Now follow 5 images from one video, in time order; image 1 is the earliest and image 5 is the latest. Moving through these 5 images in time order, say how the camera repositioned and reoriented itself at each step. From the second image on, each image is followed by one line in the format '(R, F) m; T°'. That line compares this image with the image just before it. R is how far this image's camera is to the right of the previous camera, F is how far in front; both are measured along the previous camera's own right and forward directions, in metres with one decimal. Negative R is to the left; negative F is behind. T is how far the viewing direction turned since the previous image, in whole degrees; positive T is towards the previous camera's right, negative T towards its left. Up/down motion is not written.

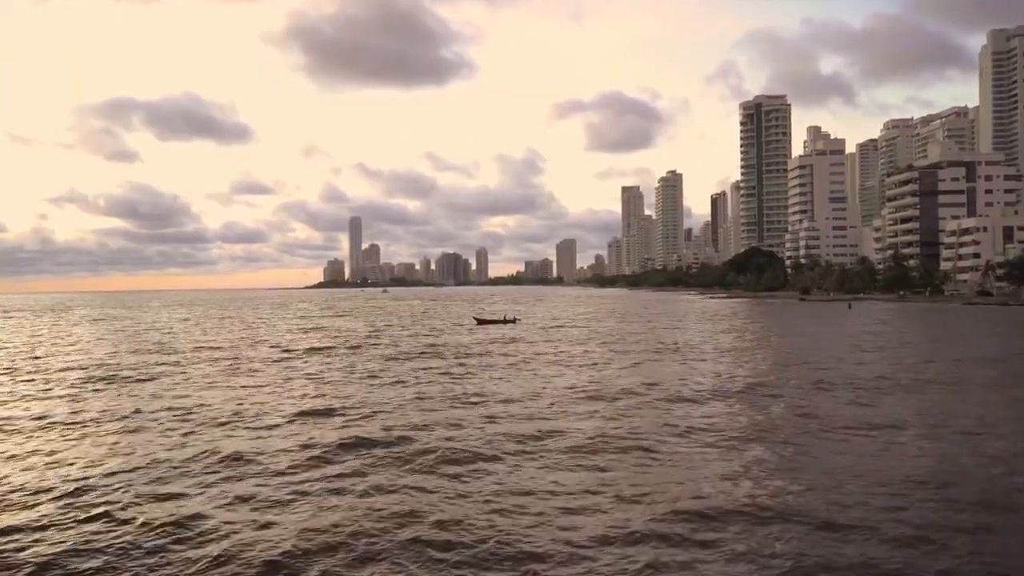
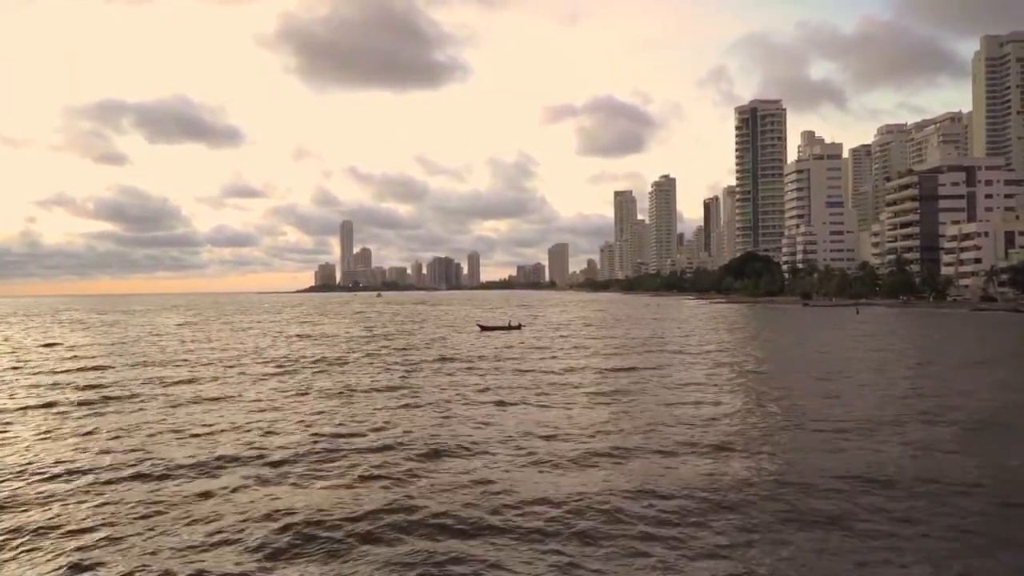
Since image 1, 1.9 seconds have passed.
(-1.1, +1.8) m; +1°
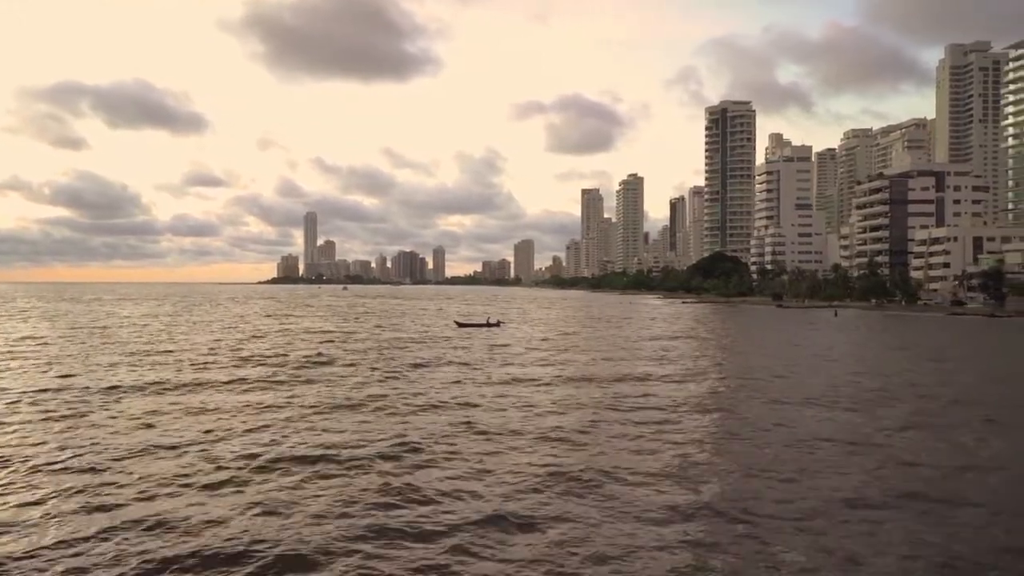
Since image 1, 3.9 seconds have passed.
(-1.3, +1.9) m; +3°
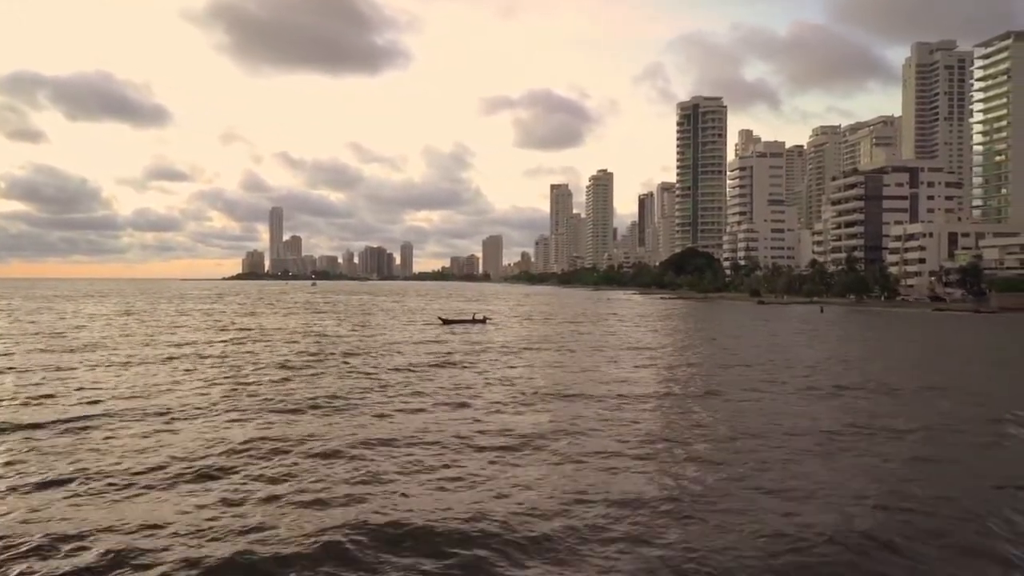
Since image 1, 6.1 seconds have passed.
(-1.6, +2.2) m; +2°
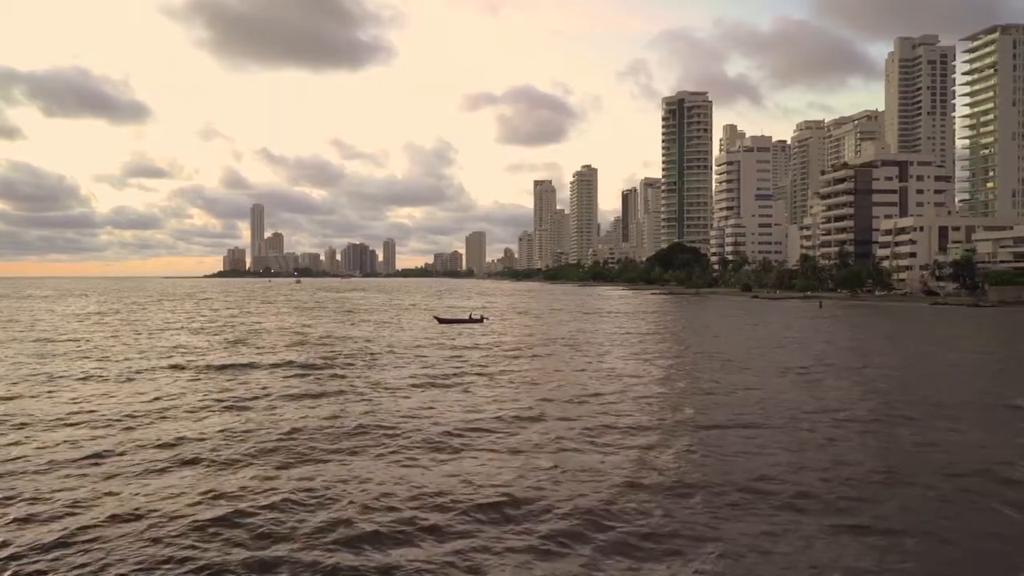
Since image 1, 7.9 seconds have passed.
(-1.2, +1.5) m; +1°
